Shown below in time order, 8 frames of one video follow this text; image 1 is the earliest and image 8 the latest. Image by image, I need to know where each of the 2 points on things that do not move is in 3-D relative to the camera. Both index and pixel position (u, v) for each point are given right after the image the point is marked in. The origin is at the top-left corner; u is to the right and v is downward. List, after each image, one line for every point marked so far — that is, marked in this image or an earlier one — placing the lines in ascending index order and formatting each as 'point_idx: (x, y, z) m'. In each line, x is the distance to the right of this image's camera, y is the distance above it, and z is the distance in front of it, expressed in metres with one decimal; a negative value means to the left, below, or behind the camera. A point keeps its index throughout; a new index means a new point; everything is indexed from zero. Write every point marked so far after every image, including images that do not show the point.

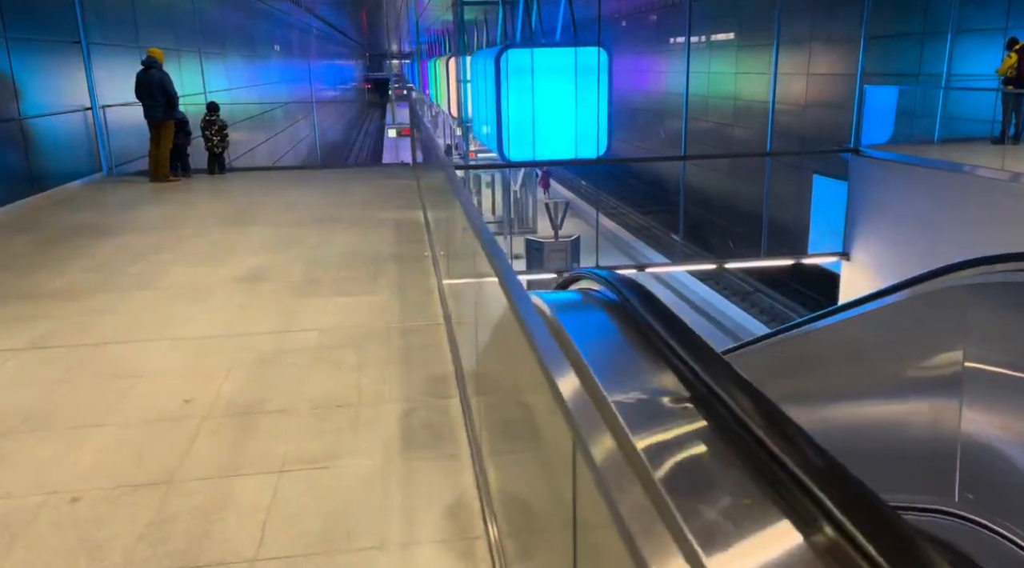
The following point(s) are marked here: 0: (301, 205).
0: (-1.7, +0.6, +6.3) m
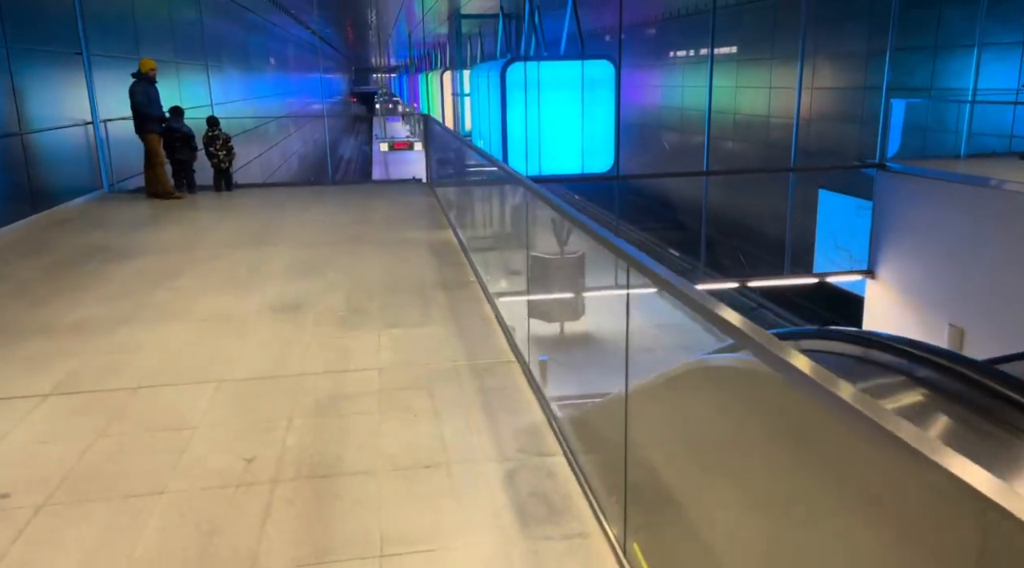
0: (-1.5, +0.5, +6.0) m
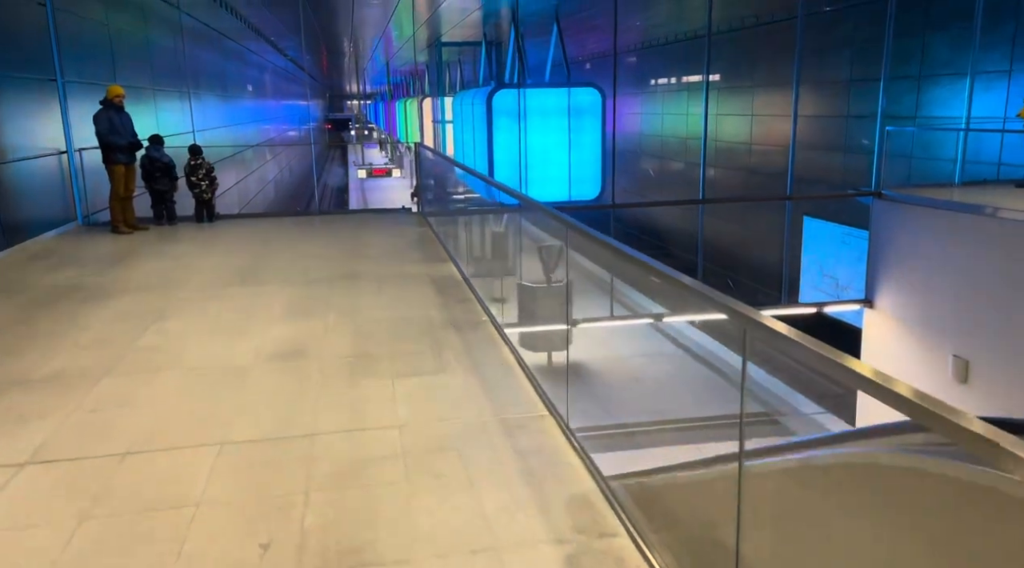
0: (-1.5, +0.2, +5.7) m
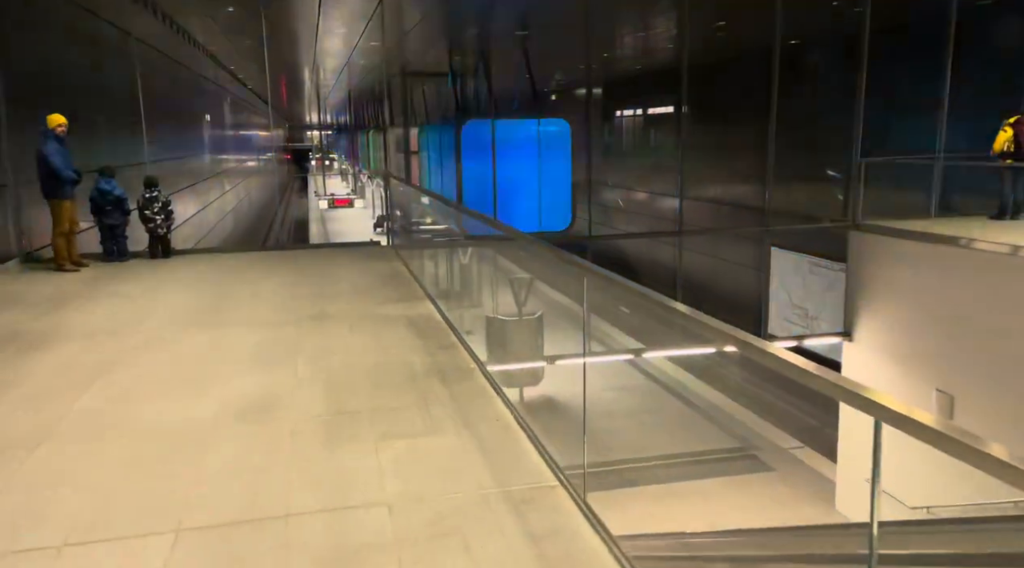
0: (-1.6, -0.1, +5.3) m
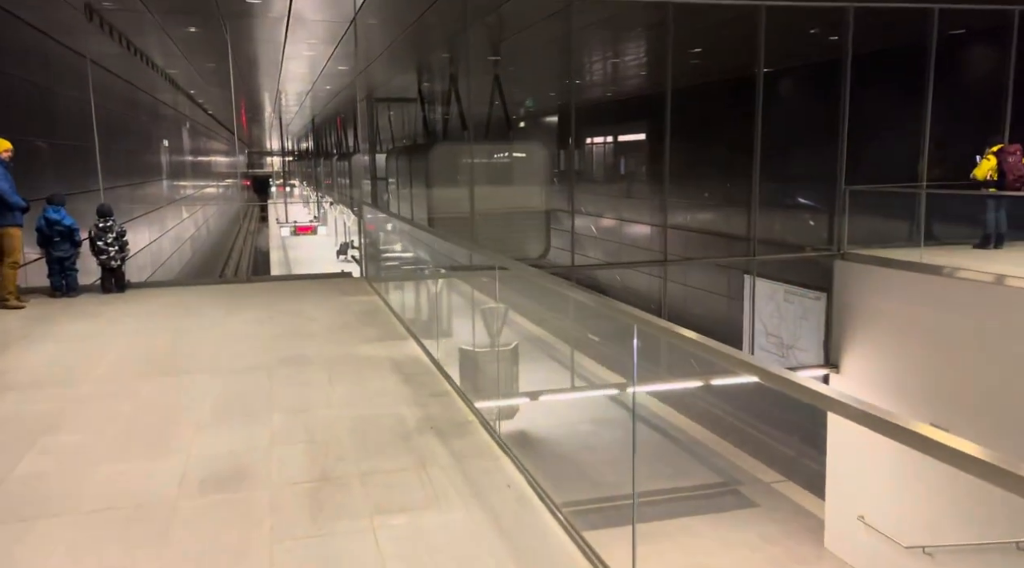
0: (-1.7, -0.3, +4.8) m
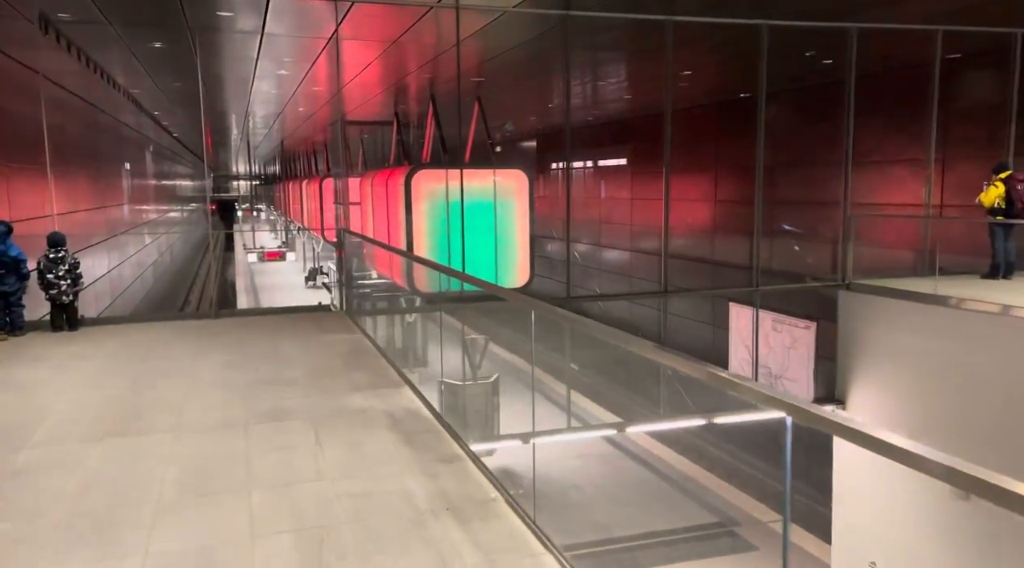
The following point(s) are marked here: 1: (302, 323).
0: (-1.6, -0.5, +4.2) m
1: (-1.9, -0.3, +6.9) m
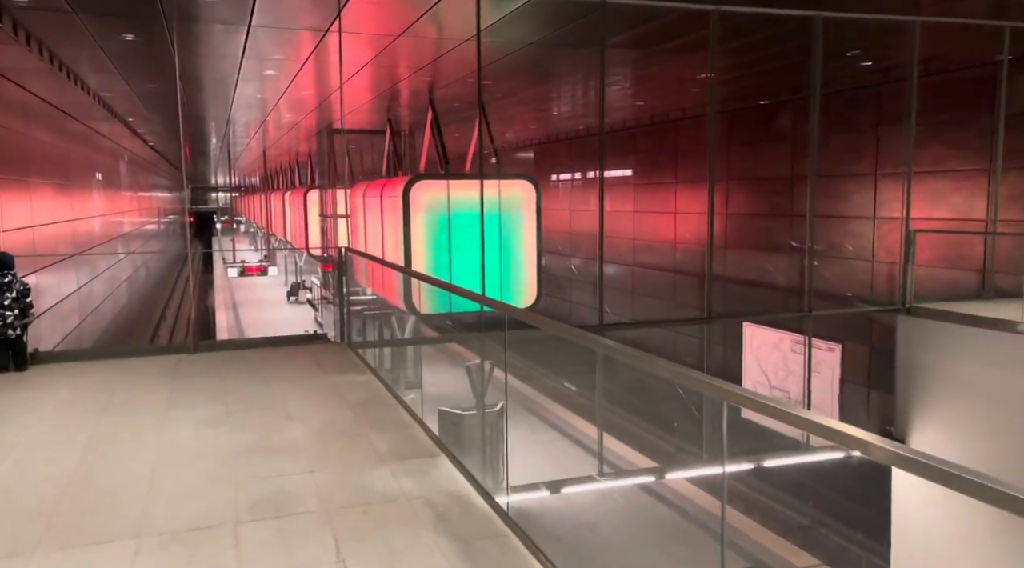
0: (-1.3, -0.7, +3.3) m
1: (-1.6, -0.5, +6.0) m
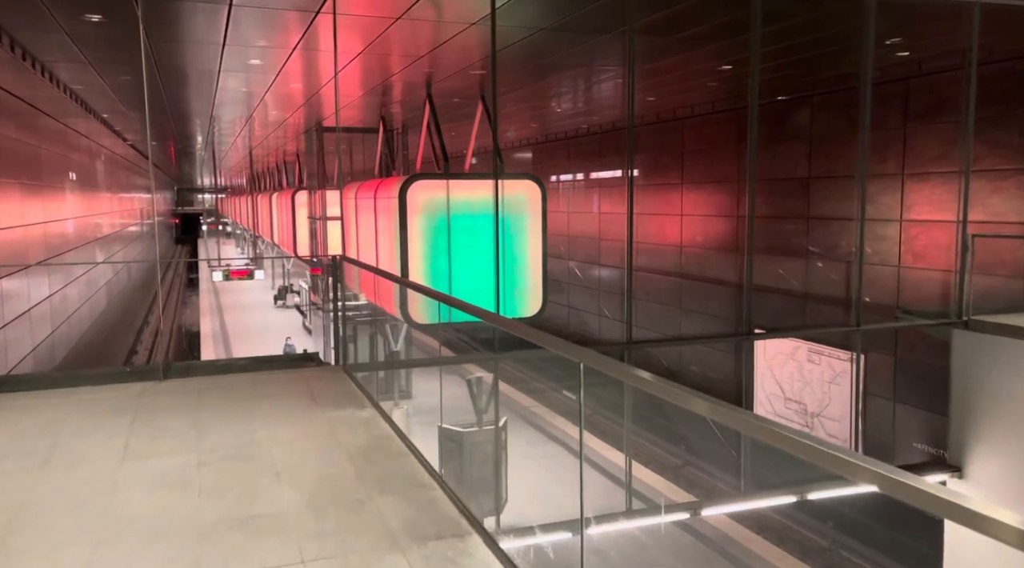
0: (-1.2, -0.8, +2.5) m
1: (-1.5, -0.6, +5.2) m
